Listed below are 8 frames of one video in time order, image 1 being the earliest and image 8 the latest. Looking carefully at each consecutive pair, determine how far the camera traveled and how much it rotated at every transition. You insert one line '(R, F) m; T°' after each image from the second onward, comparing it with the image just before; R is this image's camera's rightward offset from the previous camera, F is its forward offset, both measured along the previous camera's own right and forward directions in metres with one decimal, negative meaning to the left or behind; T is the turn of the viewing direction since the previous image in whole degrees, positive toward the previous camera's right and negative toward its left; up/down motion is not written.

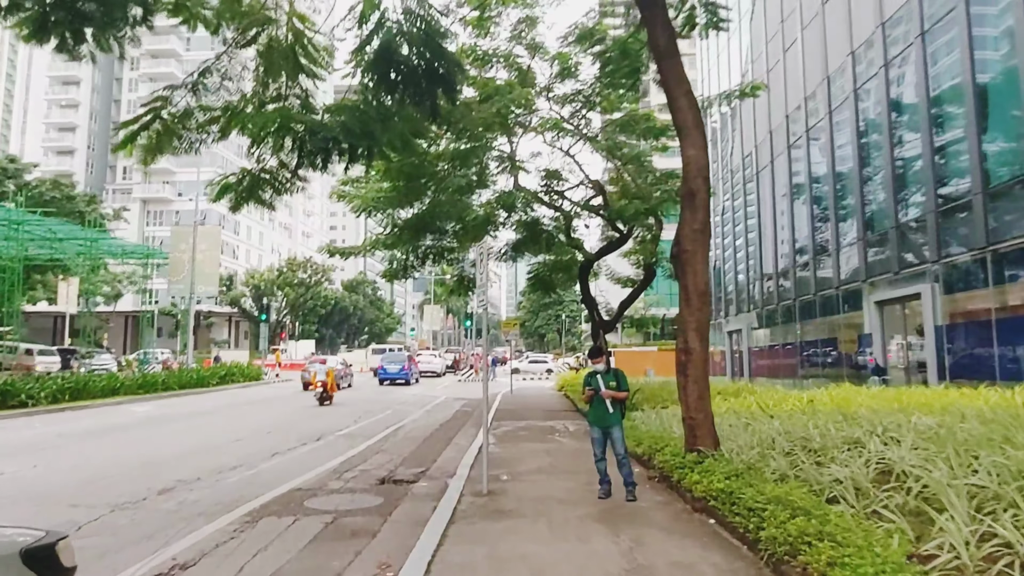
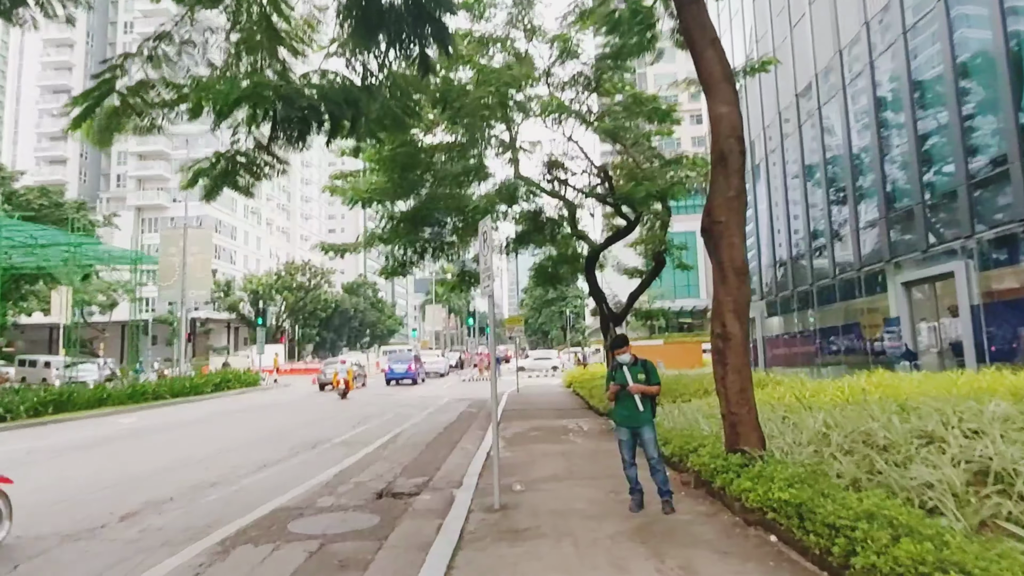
(-0.1, +0.9) m; 0°
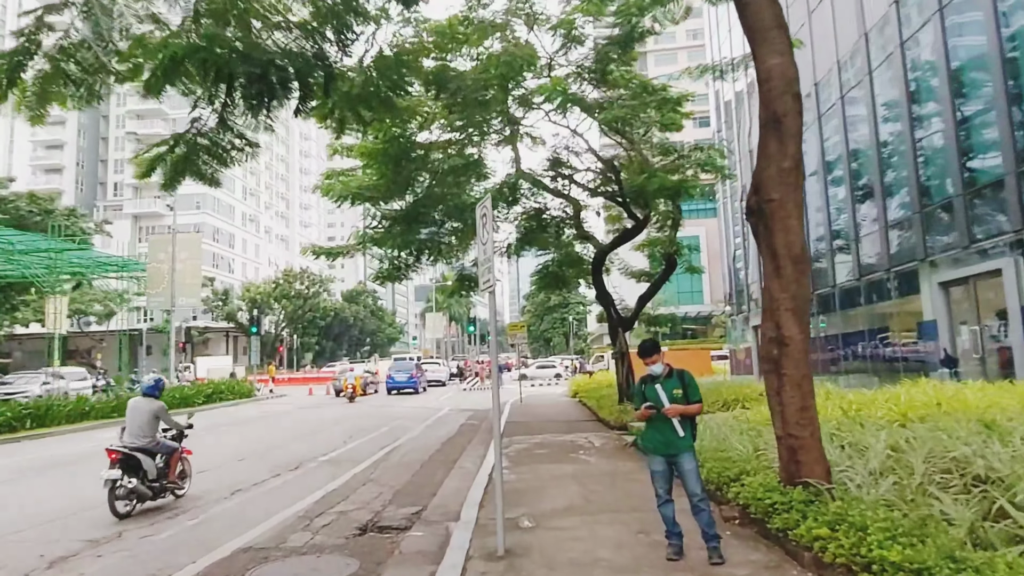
(0.0, +1.1) m; 0°
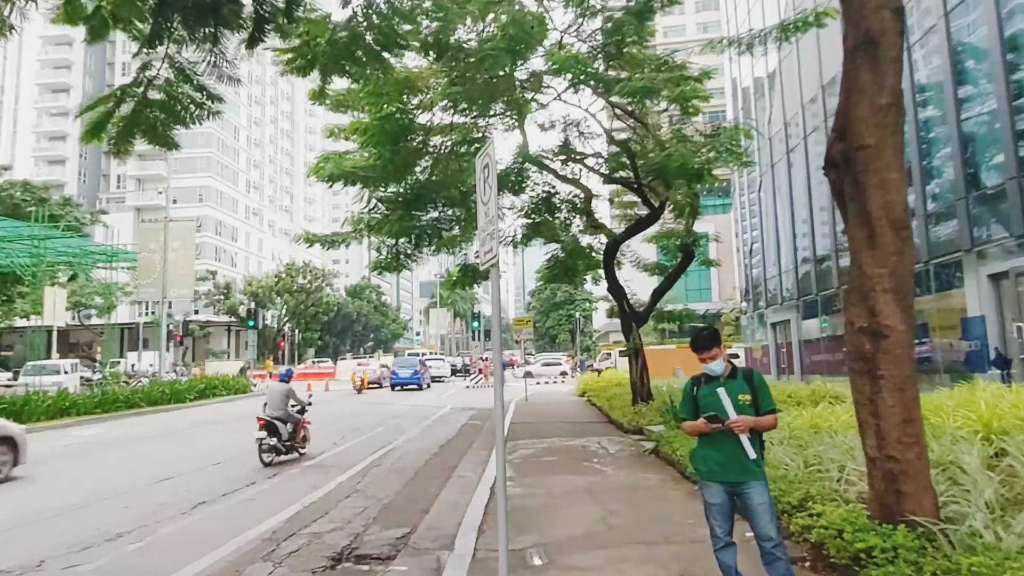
(0.0, +1.2) m; 0°
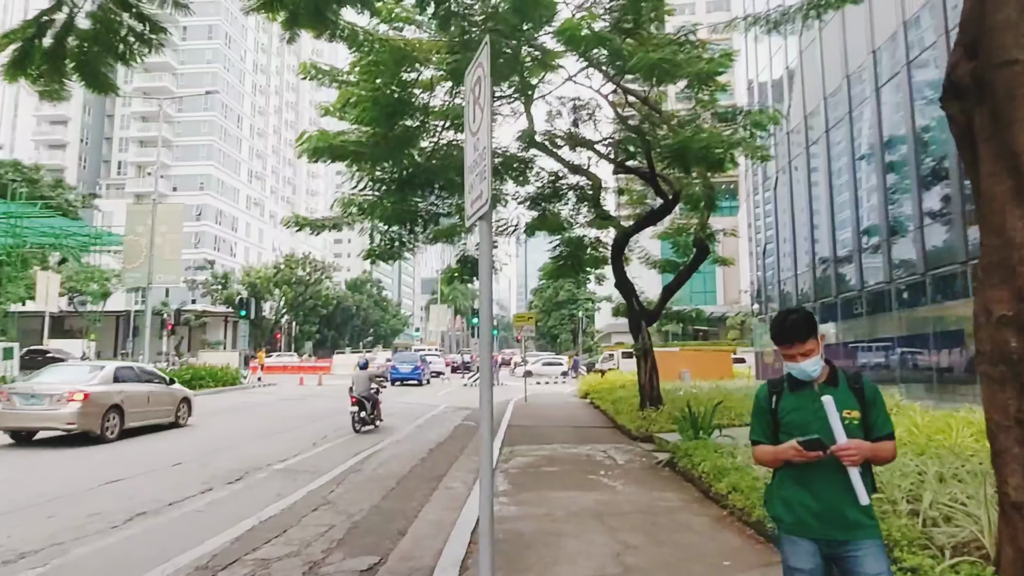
(0.0, +1.1) m; 0°
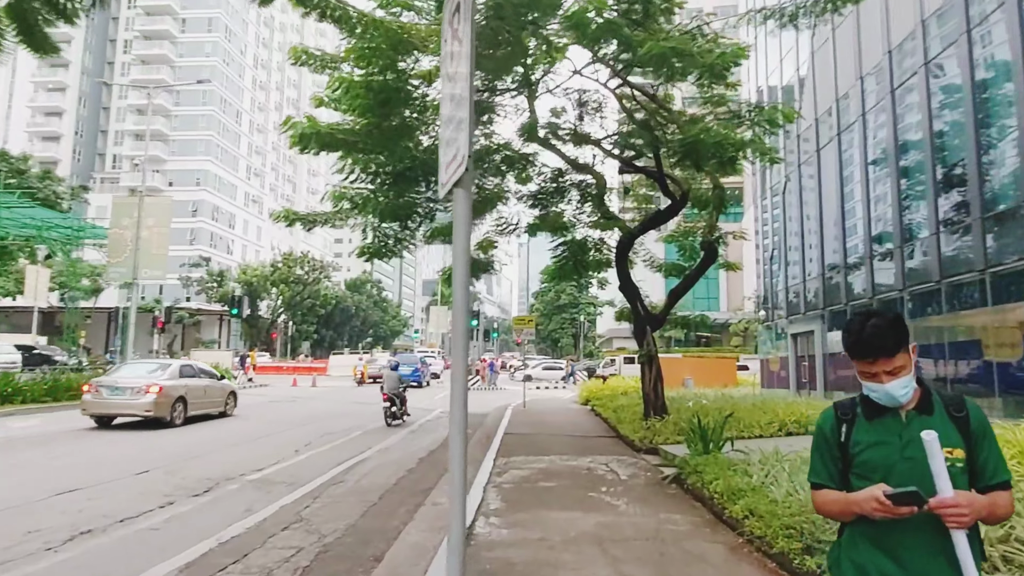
(+0.1, +0.7) m; 0°
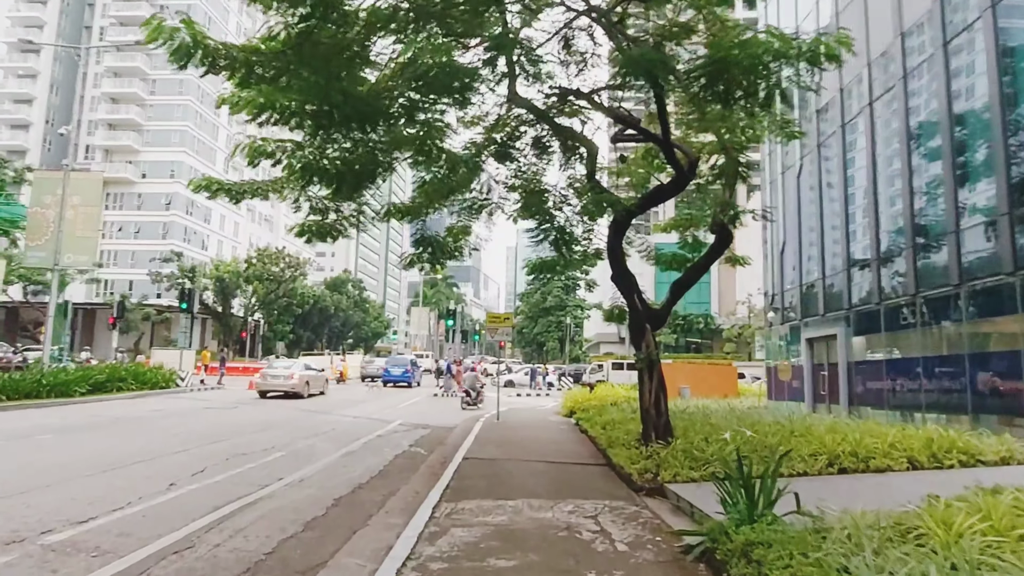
(+0.4, +2.9) m; +1°
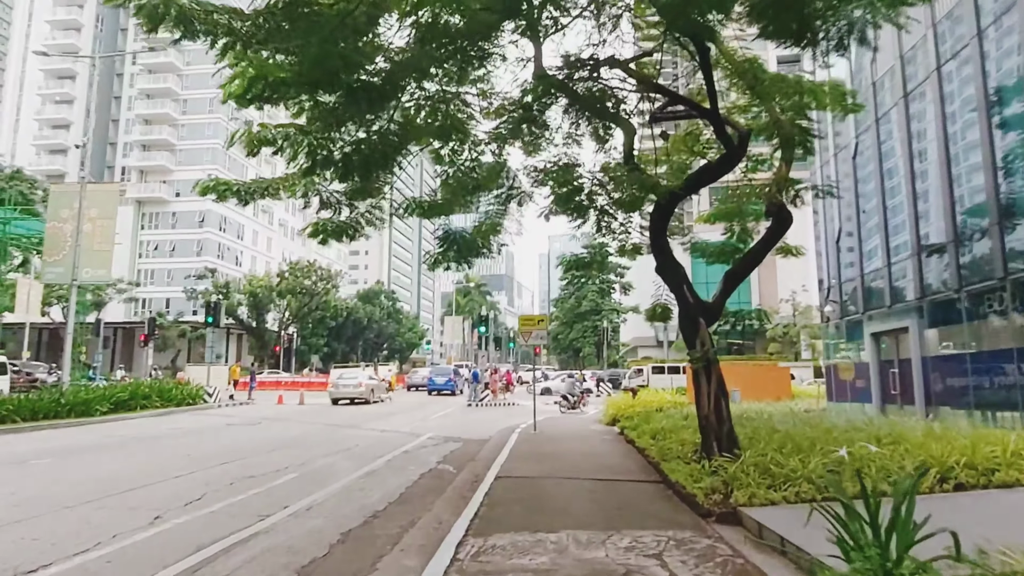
(0.0, +1.2) m; -3°
